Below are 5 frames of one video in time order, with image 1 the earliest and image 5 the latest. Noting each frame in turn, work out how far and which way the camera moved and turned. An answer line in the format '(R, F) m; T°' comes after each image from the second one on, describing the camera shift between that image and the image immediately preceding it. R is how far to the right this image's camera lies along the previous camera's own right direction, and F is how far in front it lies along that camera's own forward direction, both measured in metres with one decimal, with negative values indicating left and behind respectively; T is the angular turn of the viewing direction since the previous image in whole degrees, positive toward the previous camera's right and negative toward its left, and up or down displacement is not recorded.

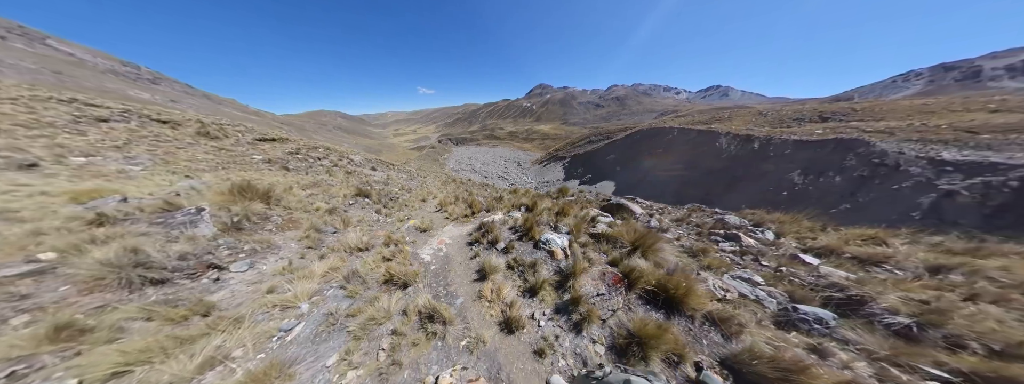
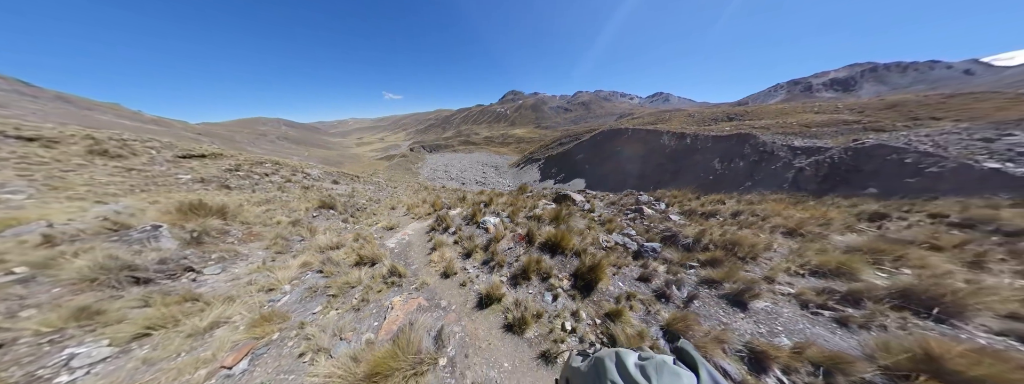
(+1.0, -1.6) m; +7°
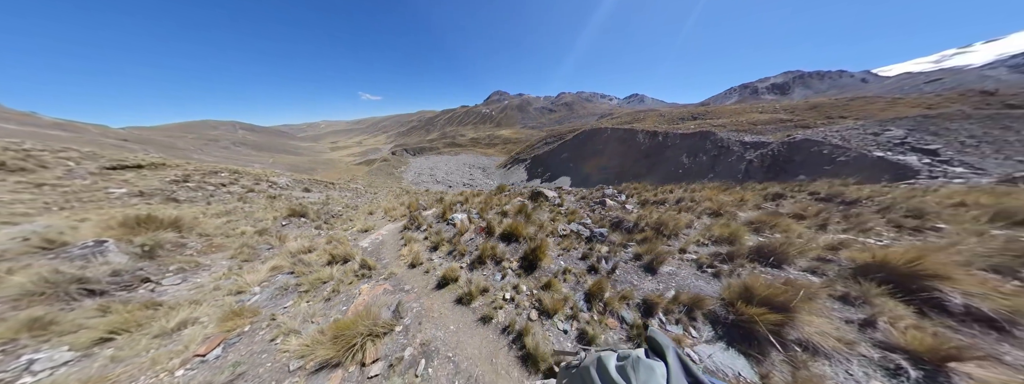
(+0.6, -0.6) m; +4°
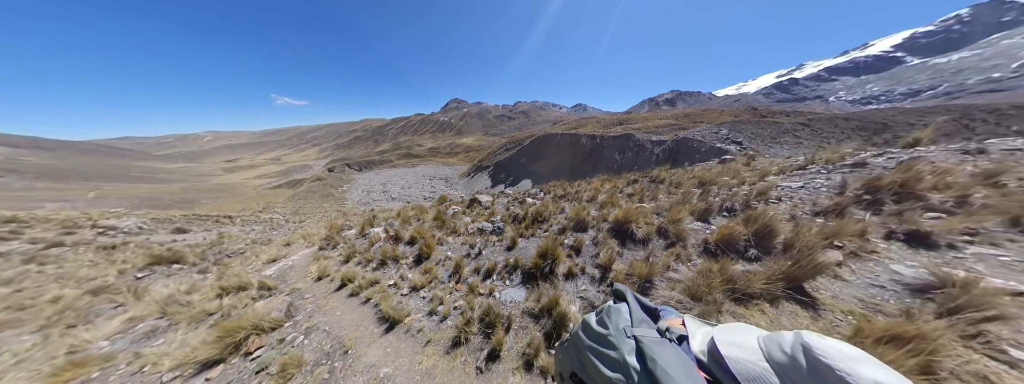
(+1.5, -1.2) m; +12°
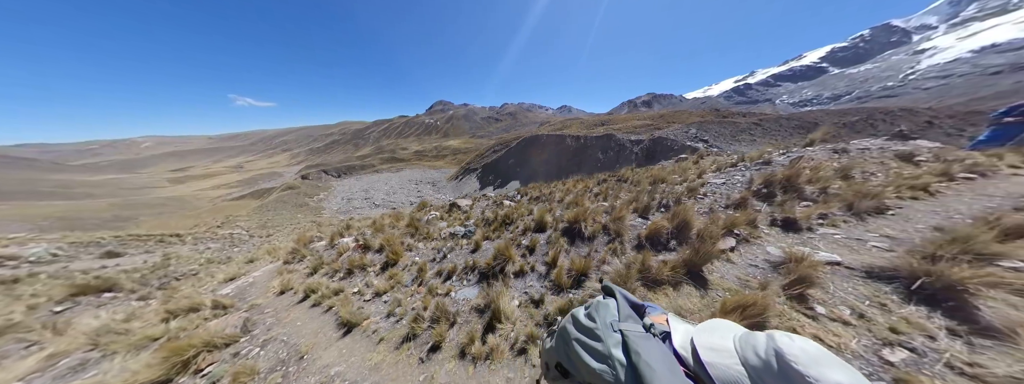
(+0.5, -0.2) m; +4°
